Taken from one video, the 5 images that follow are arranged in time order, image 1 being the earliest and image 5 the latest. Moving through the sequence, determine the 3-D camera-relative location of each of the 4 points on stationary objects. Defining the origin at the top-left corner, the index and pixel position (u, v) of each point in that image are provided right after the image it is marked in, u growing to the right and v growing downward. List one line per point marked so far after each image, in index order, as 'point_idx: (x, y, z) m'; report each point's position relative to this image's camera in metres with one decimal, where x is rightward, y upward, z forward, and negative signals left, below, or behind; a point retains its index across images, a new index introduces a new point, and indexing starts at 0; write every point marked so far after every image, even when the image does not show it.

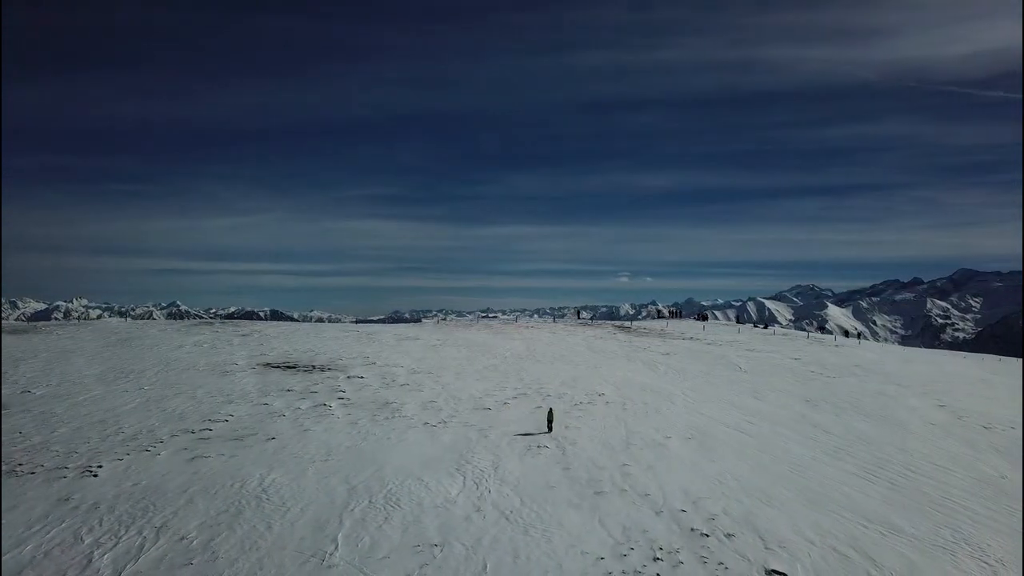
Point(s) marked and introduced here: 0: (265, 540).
0: (-5.3, -5.4, +11.7) m
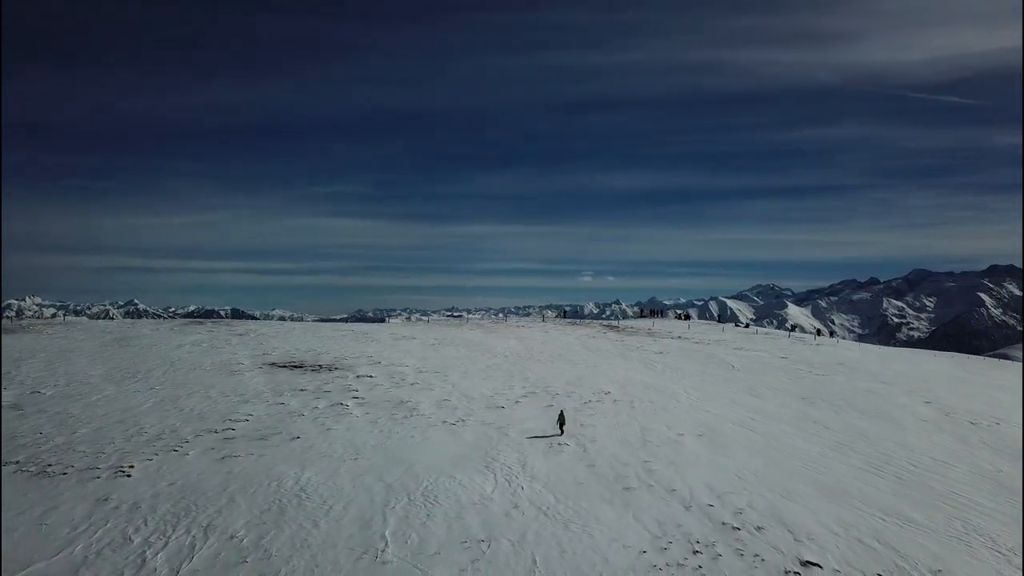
0: (-4.2, -5.3, +11.6) m
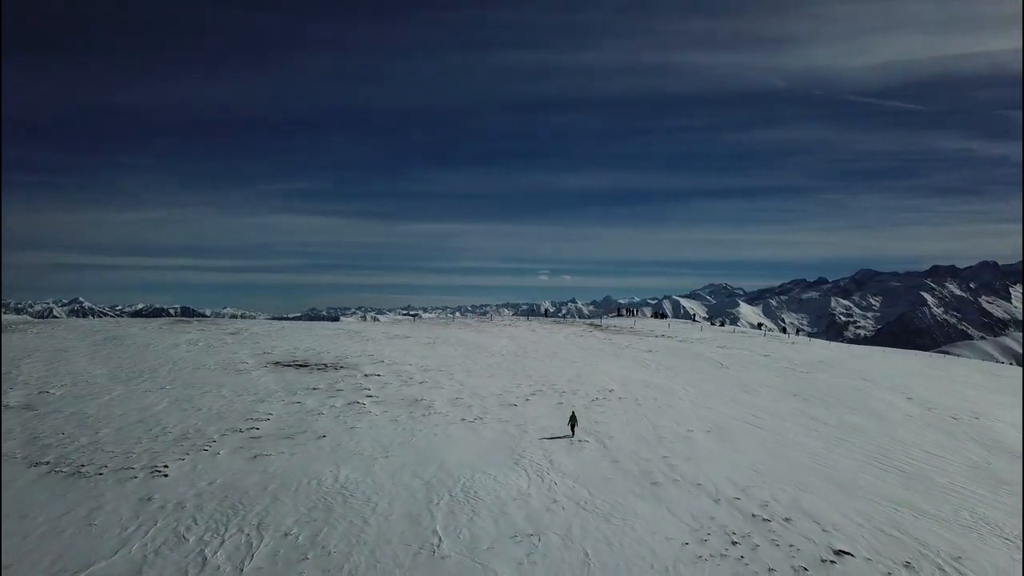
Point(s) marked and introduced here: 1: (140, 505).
0: (-3.1, -5.3, +11.7) m
1: (-8.2, -4.8, +12.1) m
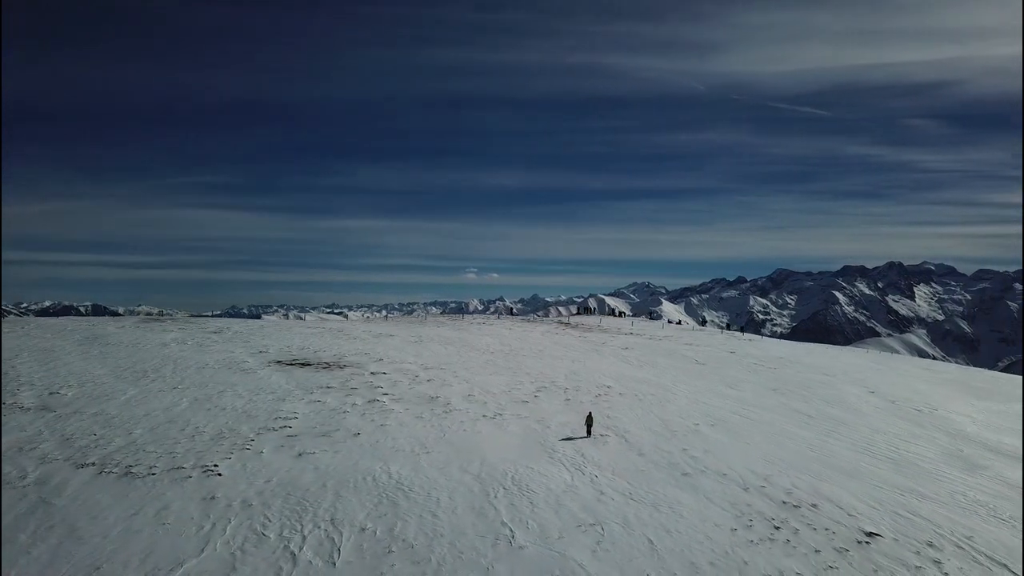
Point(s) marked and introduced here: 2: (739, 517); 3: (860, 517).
0: (-1.5, -5.2, +11.9) m
1: (-6.7, -4.8, +12.0) m
2: (+6.0, -6.1, +14.5) m
3: (+10.1, -6.7, +15.9) m
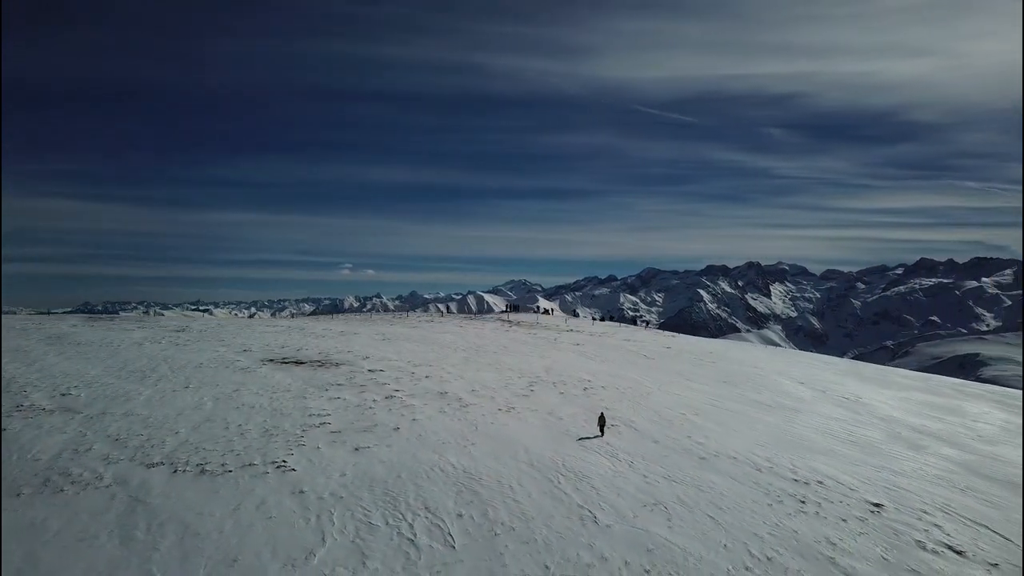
0: (+0.4, -5.2, +12.7) m
1: (-4.8, -4.7, +12.2) m
2: (+7.6, -6.1, +16.2) m
3: (+11.5, -6.8, +18.1) m
